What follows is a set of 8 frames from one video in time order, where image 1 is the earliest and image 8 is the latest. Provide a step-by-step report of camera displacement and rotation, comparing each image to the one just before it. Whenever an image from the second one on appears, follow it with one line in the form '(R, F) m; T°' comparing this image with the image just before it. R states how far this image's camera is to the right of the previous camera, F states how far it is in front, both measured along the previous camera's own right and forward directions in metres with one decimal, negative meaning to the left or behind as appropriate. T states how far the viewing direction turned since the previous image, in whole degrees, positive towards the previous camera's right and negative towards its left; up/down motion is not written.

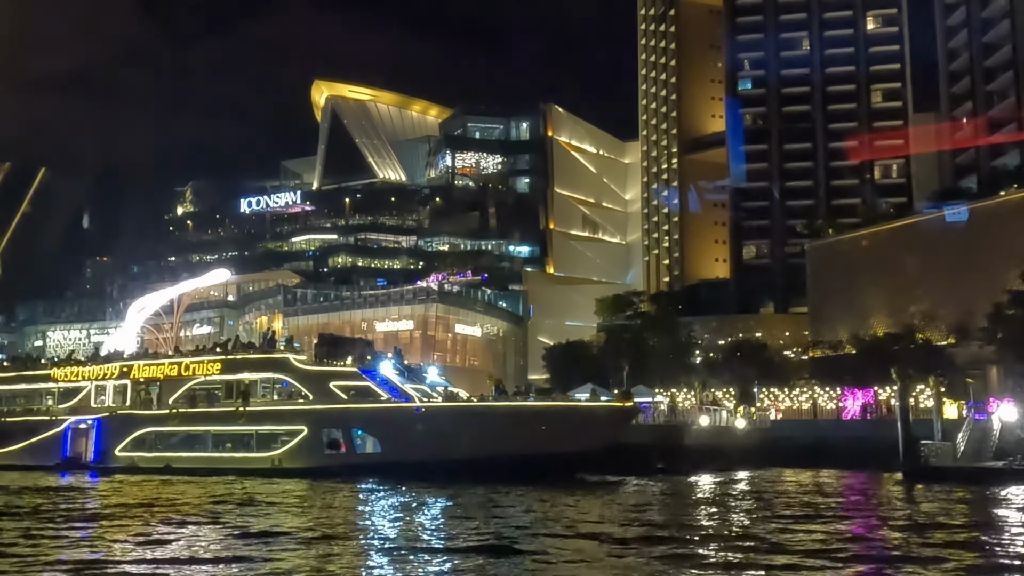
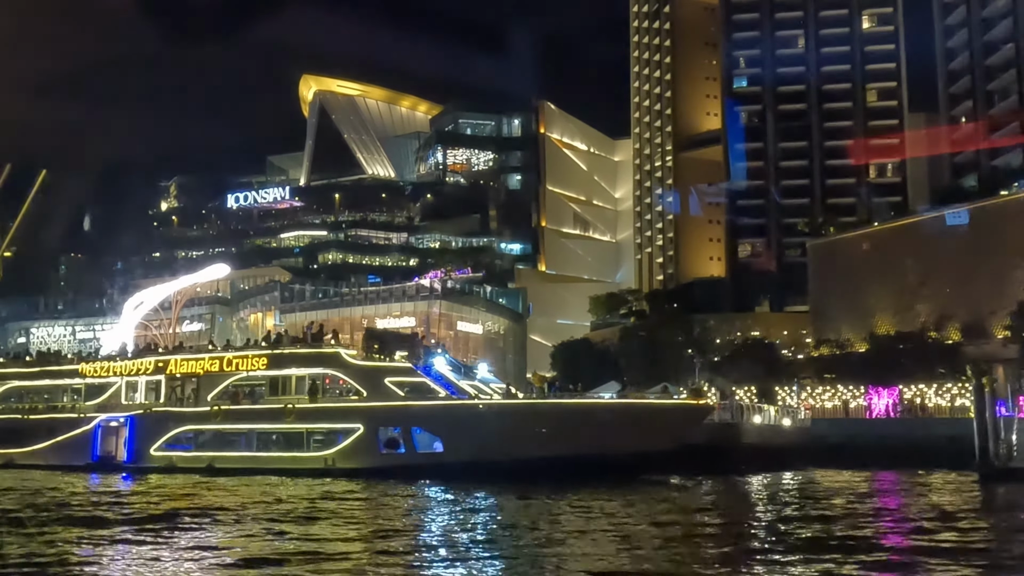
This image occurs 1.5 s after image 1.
(-1.8, +0.9) m; +1°
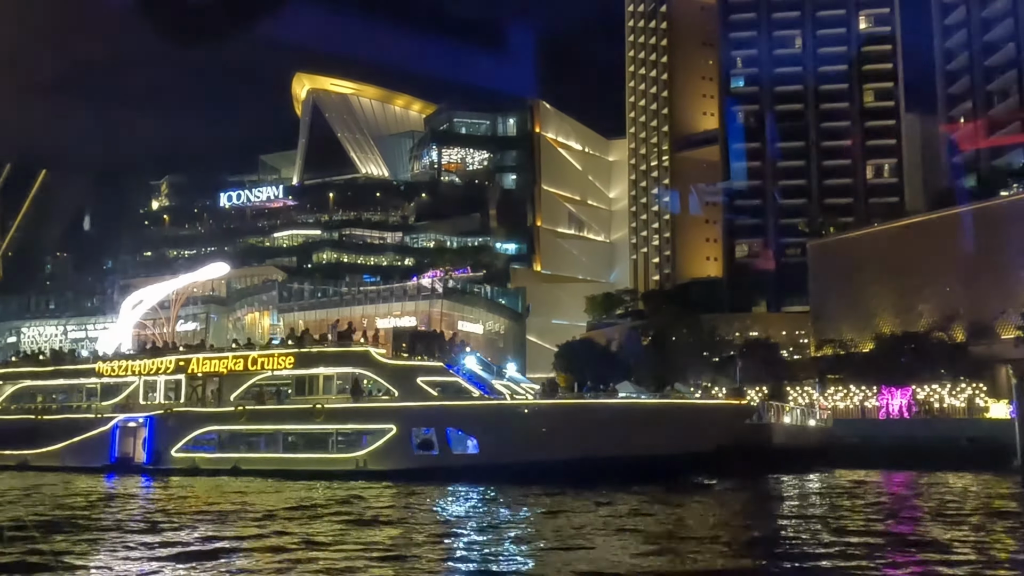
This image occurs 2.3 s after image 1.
(-1.0, +0.5) m; +1°
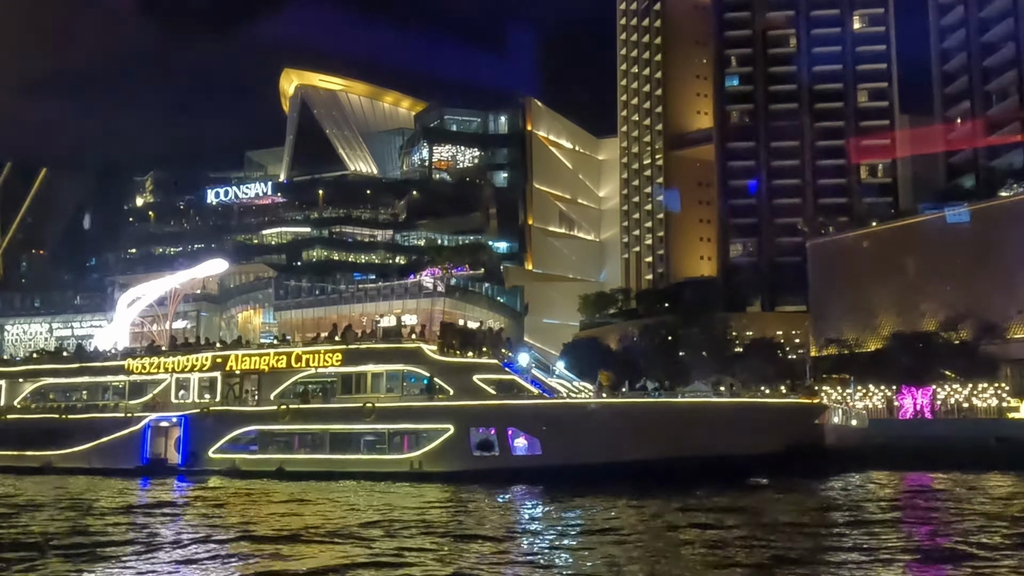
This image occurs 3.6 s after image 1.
(-1.6, +0.8) m; +1°
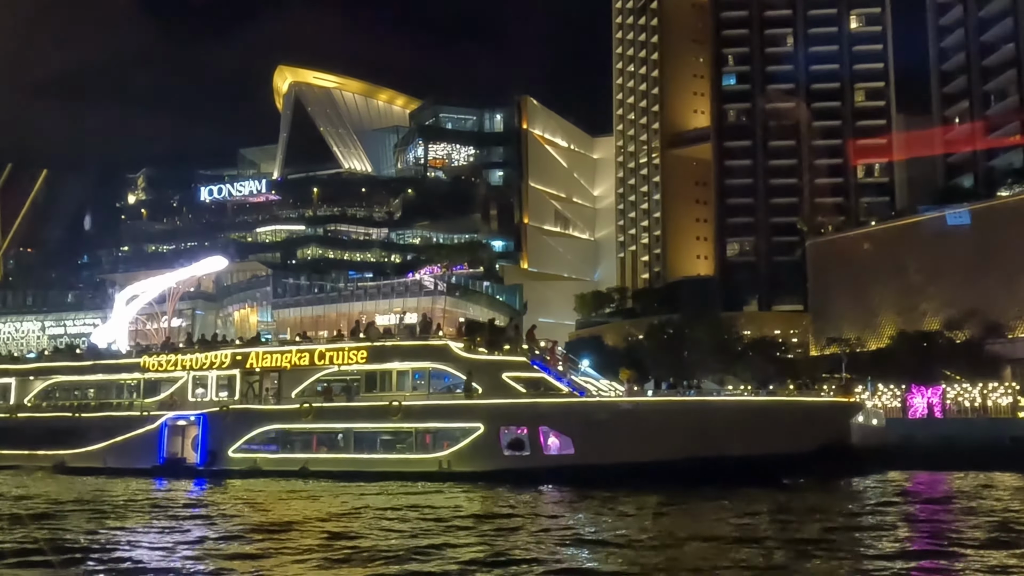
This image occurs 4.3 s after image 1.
(-0.8, +0.4) m; +1°
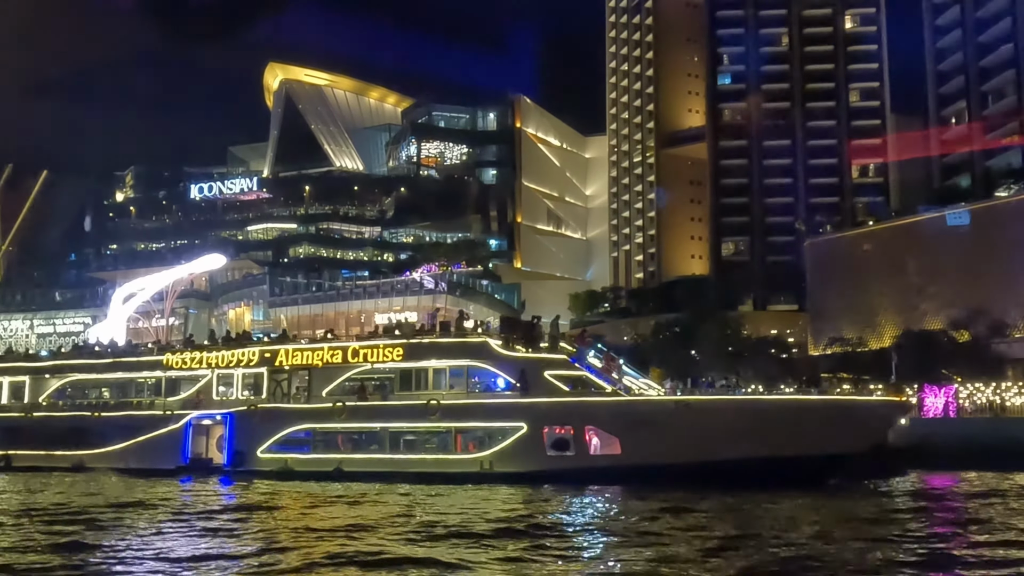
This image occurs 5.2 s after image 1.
(-1.1, +0.5) m; +1°
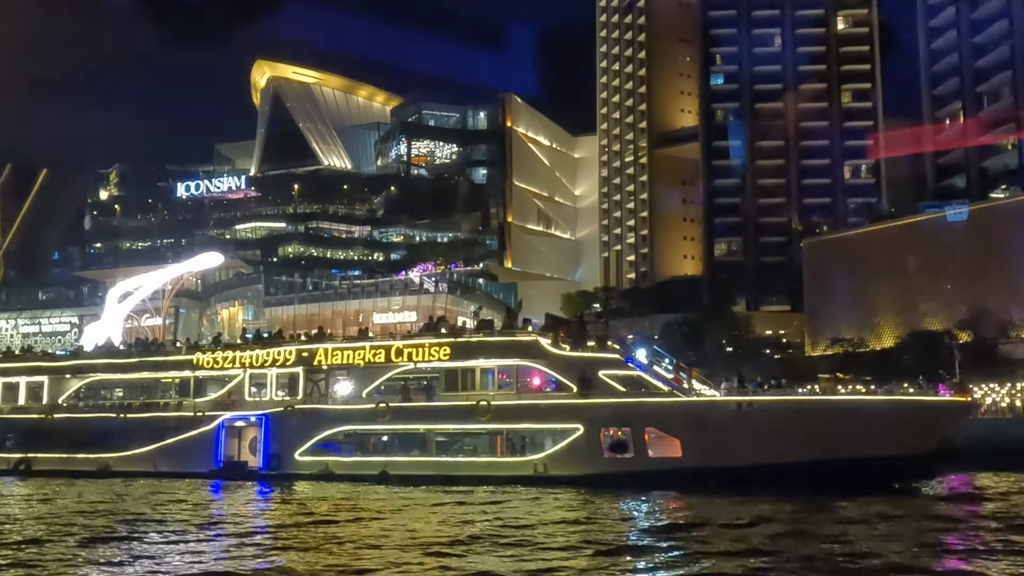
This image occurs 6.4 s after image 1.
(-1.3, +0.6) m; +1°
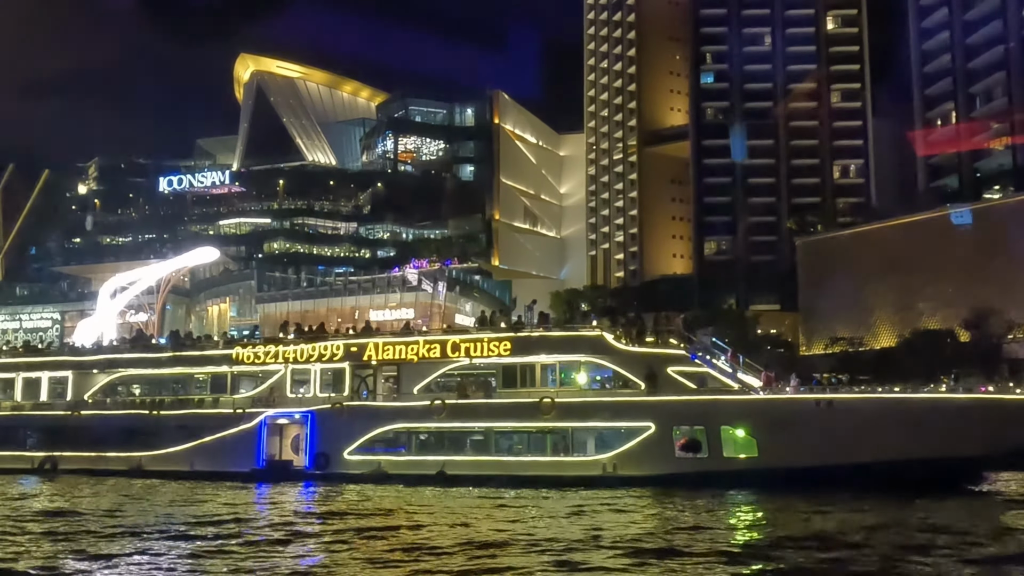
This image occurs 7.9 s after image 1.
(-1.6, +0.7) m; +2°
